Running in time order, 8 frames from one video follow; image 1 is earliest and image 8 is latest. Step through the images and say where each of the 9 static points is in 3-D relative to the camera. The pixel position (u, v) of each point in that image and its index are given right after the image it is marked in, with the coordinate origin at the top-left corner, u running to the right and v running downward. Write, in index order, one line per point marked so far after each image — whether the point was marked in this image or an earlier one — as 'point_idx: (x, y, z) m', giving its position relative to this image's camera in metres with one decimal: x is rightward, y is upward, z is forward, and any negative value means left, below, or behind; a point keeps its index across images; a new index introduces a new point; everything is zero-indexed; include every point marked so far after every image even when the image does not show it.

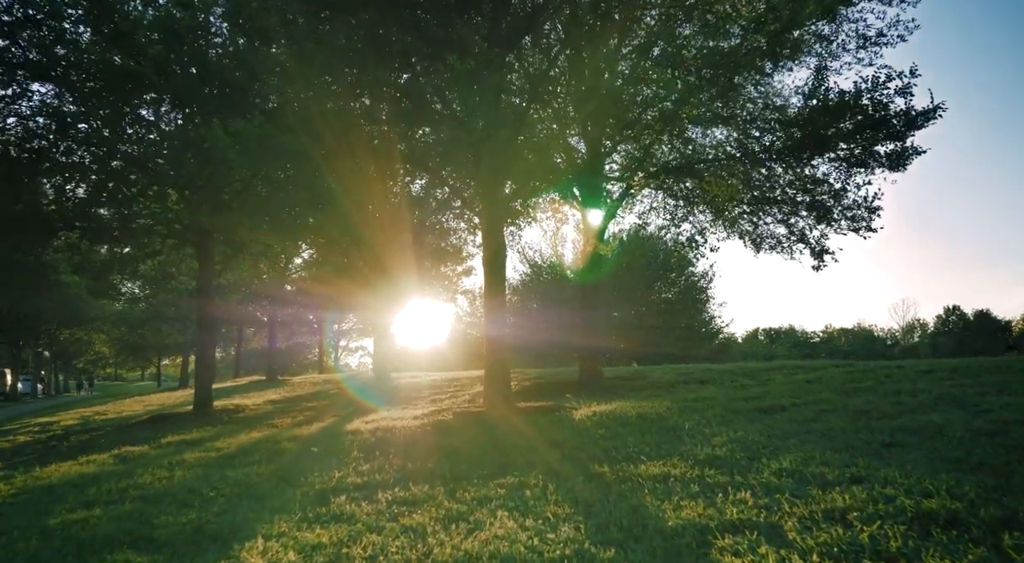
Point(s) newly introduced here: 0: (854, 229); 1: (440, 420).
0: (+7.7, +1.2, +15.1) m
1: (-1.4, -2.7, +13.0) m
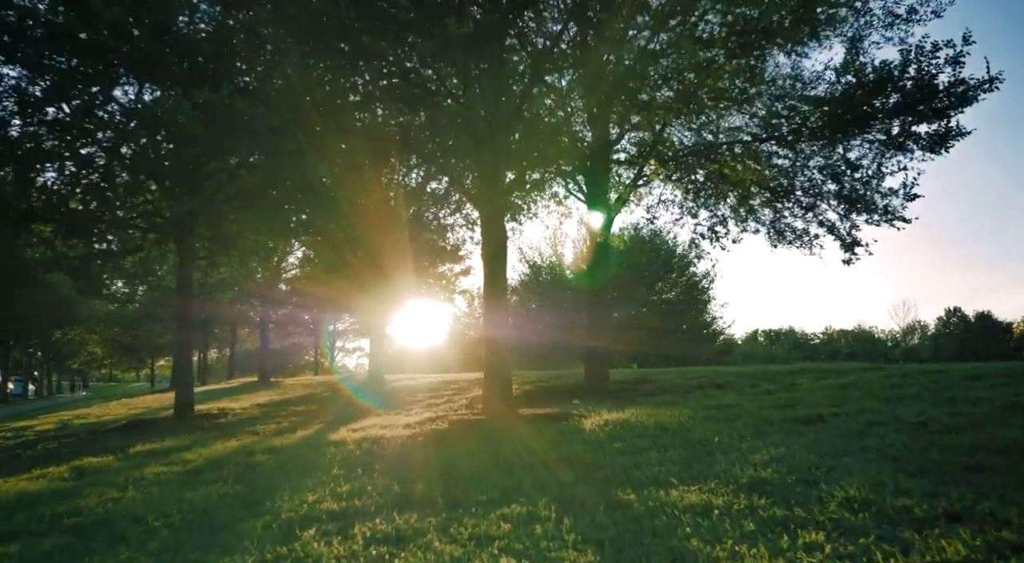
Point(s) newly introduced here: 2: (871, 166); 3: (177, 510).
0: (+7.7, +1.3, +13.8) m
1: (-1.3, -2.5, +11.7) m
2: (+7.0, +2.2, +13.0) m
3: (-3.6, -2.5, +7.2) m
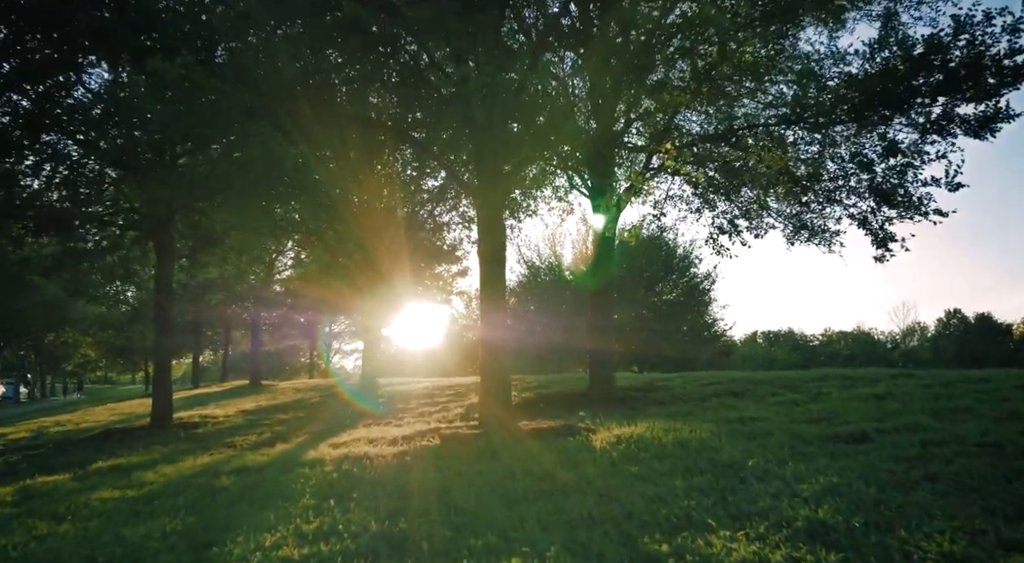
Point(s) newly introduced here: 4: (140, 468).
0: (+7.7, +1.3, +12.6) m
1: (-1.3, -2.5, +10.4) m
2: (+6.9, +2.2, +11.8) m
3: (-3.6, -2.4, +6.0) m
4: (-6.5, -3.2, +11.7) m
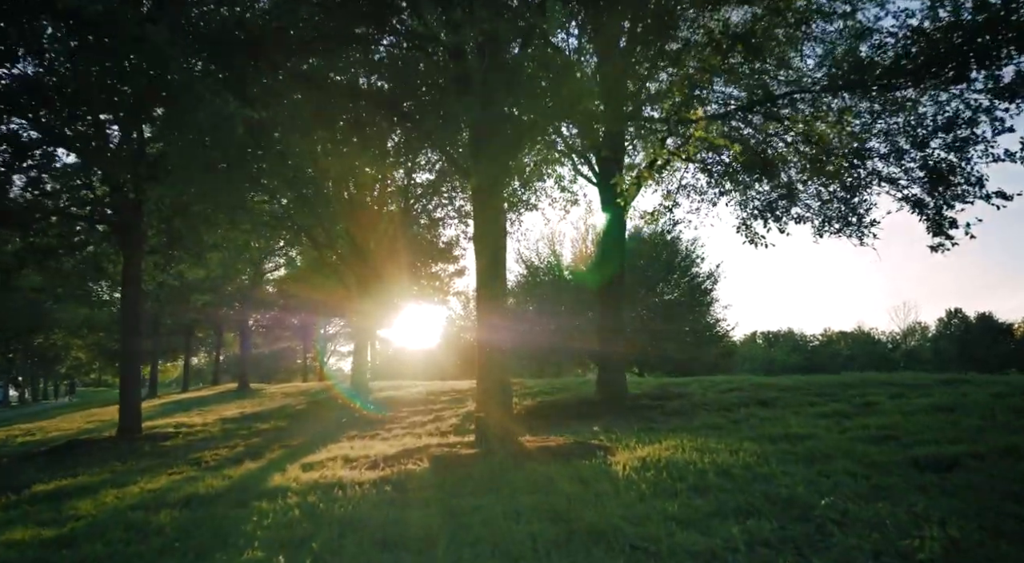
0: (+7.7, +1.4, +11.0) m
1: (-1.3, -2.4, +8.8) m
2: (+7.0, +2.4, +10.1) m
3: (-3.6, -2.3, +4.3) m
4: (-6.4, -3.2, +10.0) m
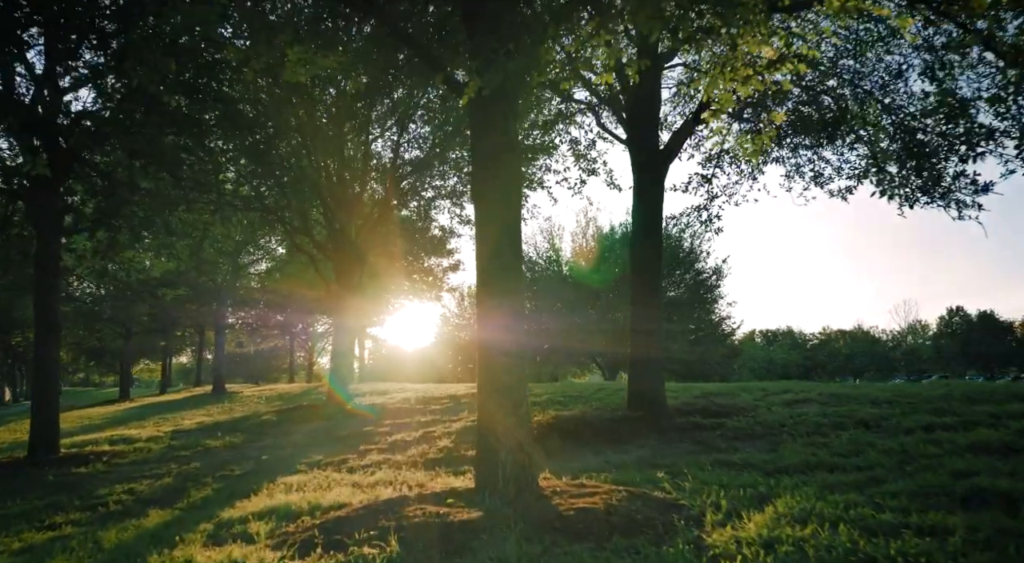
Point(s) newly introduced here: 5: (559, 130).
0: (+7.9, +1.7, +7.6) m
1: (-1.1, -2.1, +5.3) m
2: (+7.2, +2.7, +6.8) m
3: (-3.3, -2.0, +0.9) m
4: (-6.2, -2.8, +6.5) m
5: (+1.2, +3.6, +16.3) m
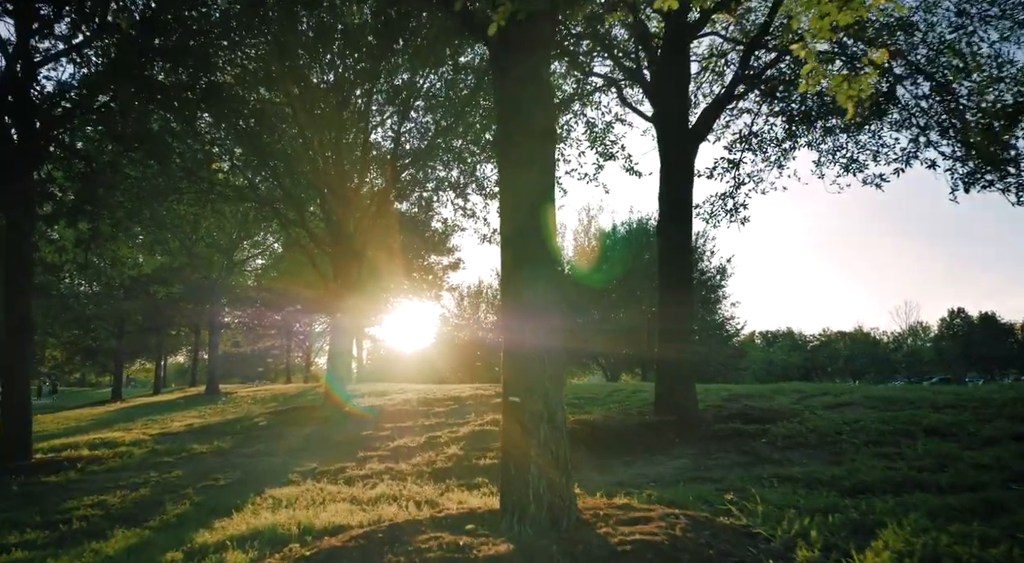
0: (+8.2, +1.9, +6.4) m
1: (-0.8, -1.9, +4.1) m
2: (+7.4, +2.8, +5.6) m
3: (-3.1, -1.8, -0.3) m
4: (-6.0, -2.7, +5.3) m
5: (+1.4, +3.7, +15.2) m
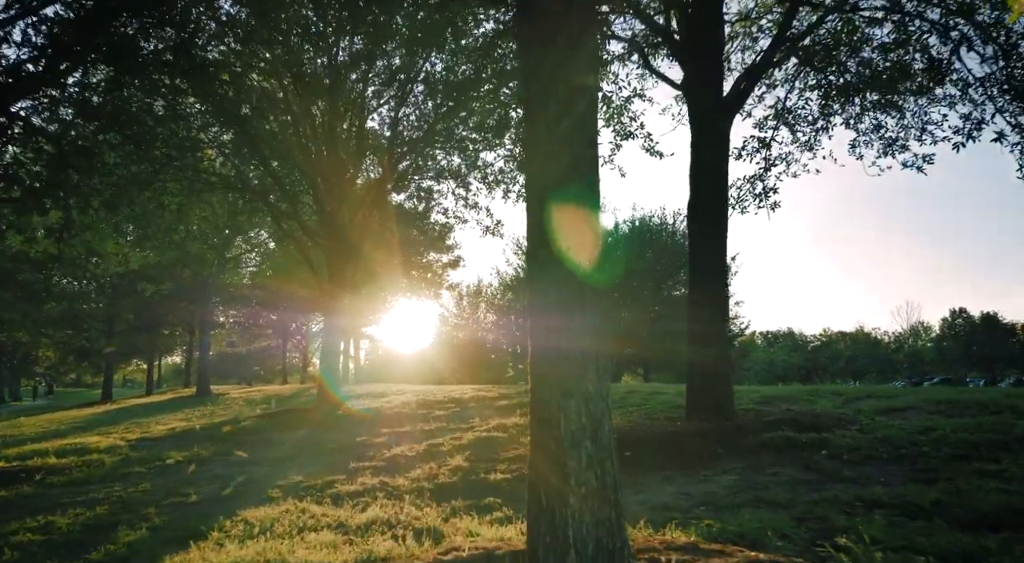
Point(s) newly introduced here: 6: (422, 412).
0: (+8.4, +2.1, +5.1) m
1: (-0.6, -1.8, +2.8) m
2: (+7.6, +3.0, +4.3) m
3: (-2.8, -1.6, -1.7) m
4: (-5.8, -2.5, +4.0) m
5: (+1.6, +3.9, +13.8) m
6: (-2.5, -3.7, +19.0) m
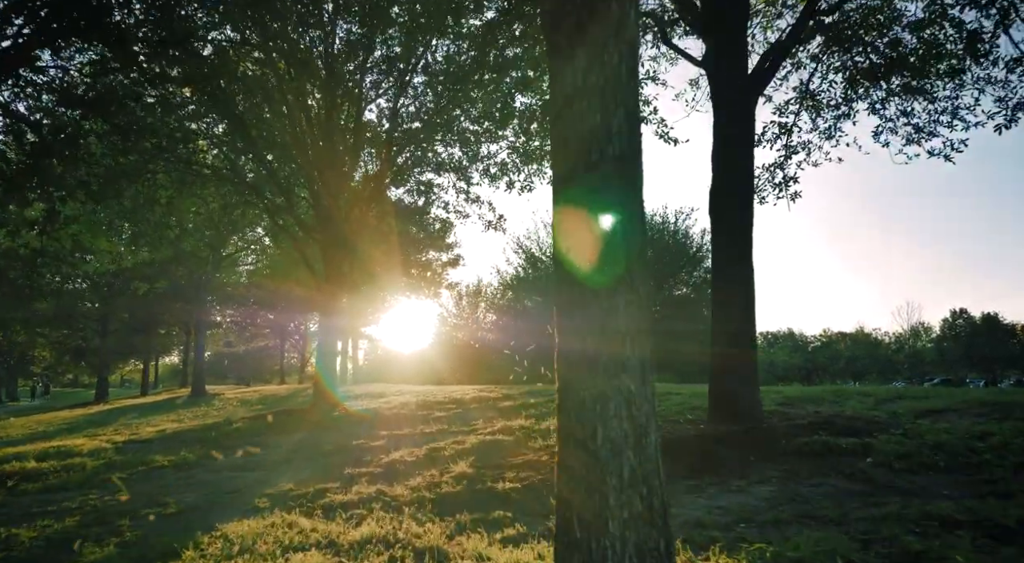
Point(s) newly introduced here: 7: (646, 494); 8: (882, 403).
0: (+8.5, +2.2, +4.3) m
1: (-0.5, -1.6, +2.0) m
2: (+7.8, +3.1, +3.5) m
3: (-2.7, -1.5, -2.5) m
4: (-5.7, -2.3, +3.2) m
5: (+1.7, +4.0, +13.1) m
6: (-2.5, -3.6, +18.2) m
7: (+0.7, -1.1, +3.5) m
8: (+5.8, -1.9, +10.4) m
